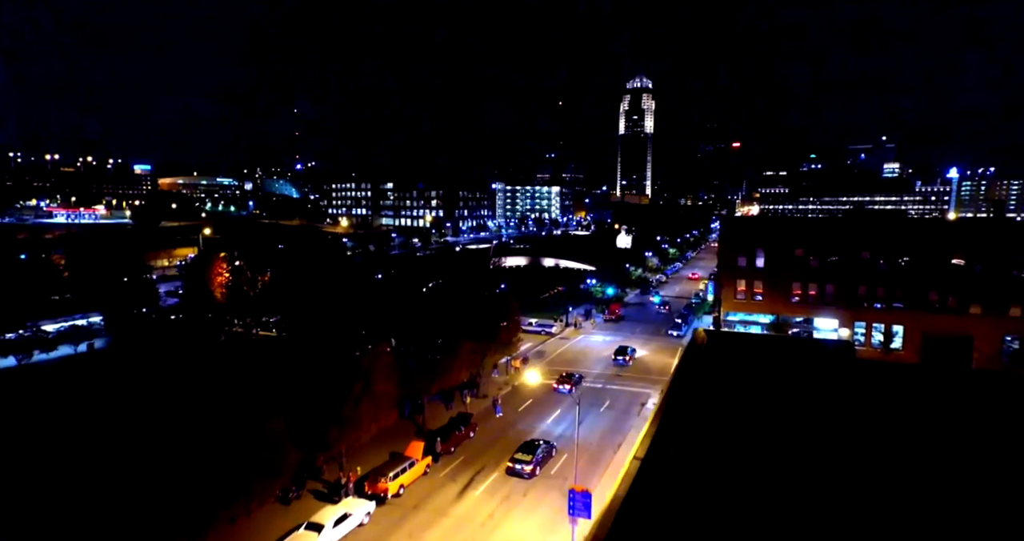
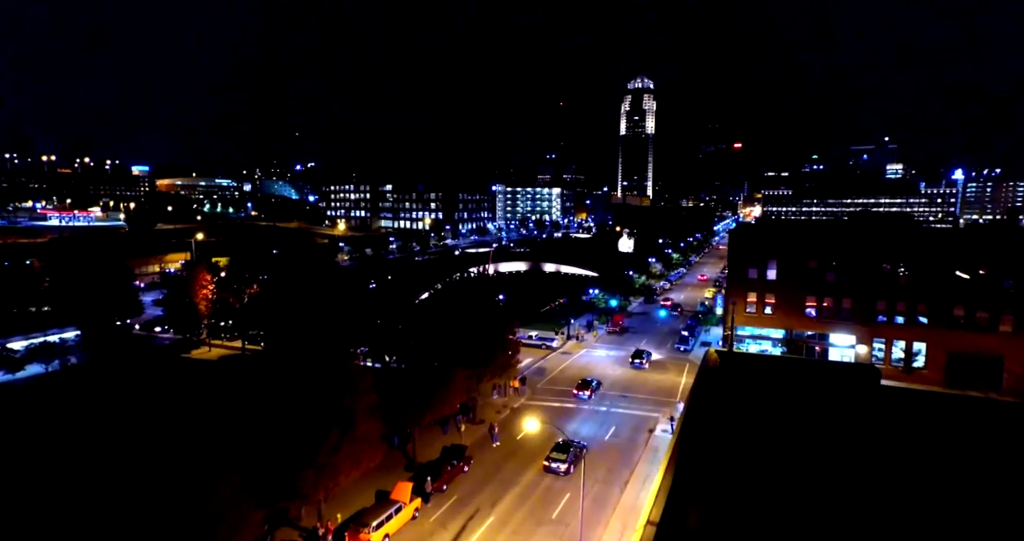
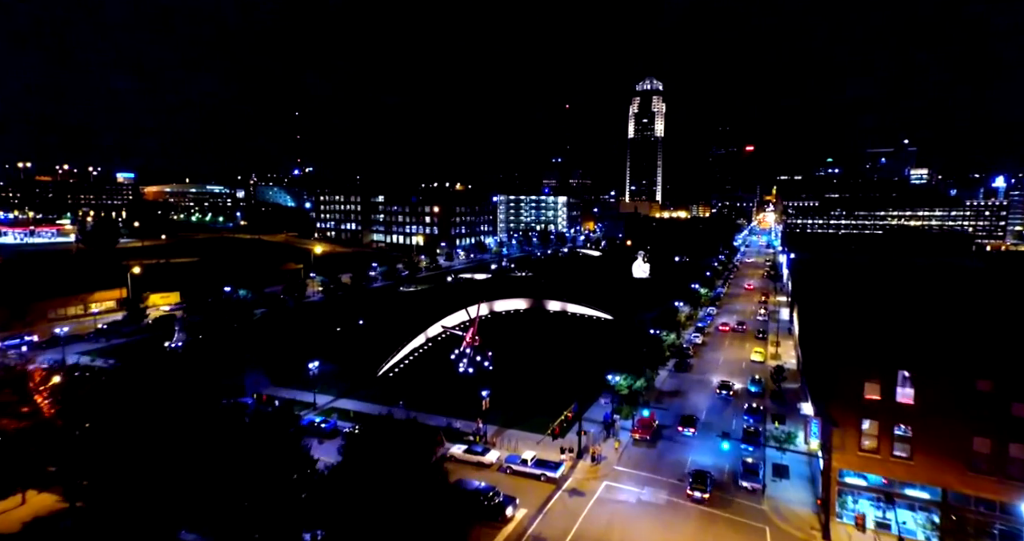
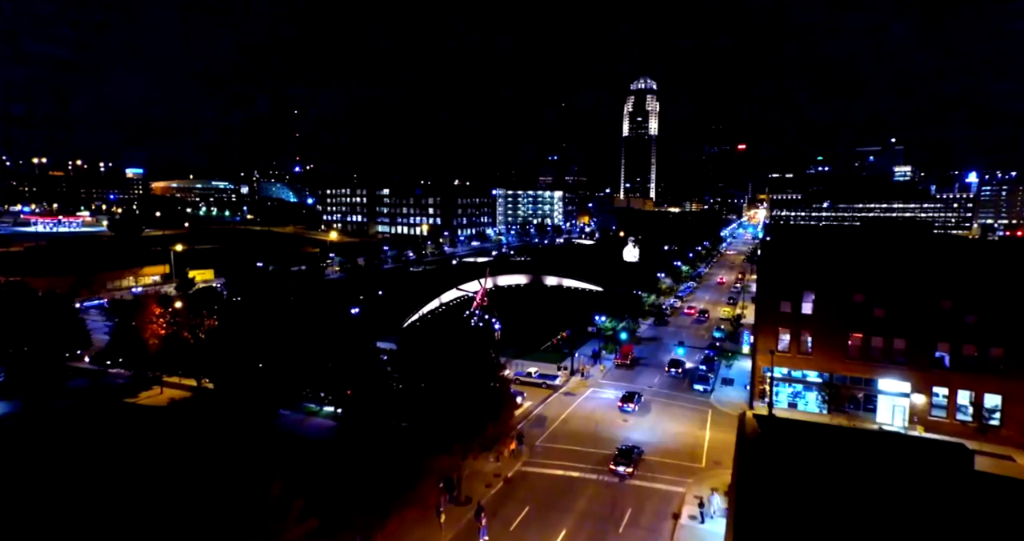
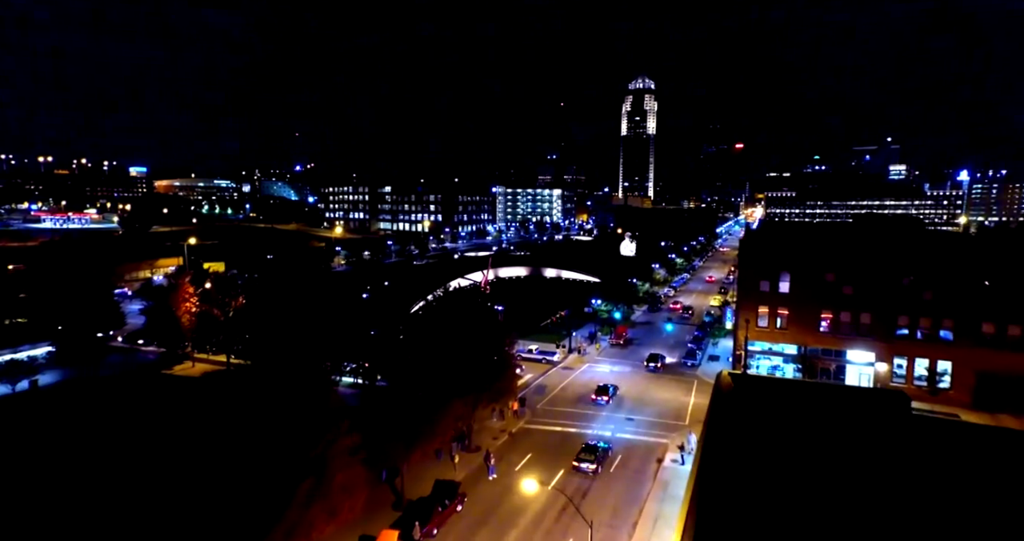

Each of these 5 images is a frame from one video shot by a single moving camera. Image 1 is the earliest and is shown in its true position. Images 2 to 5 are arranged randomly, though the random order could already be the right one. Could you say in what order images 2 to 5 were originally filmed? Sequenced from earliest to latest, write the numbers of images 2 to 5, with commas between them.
2, 5, 4, 3
